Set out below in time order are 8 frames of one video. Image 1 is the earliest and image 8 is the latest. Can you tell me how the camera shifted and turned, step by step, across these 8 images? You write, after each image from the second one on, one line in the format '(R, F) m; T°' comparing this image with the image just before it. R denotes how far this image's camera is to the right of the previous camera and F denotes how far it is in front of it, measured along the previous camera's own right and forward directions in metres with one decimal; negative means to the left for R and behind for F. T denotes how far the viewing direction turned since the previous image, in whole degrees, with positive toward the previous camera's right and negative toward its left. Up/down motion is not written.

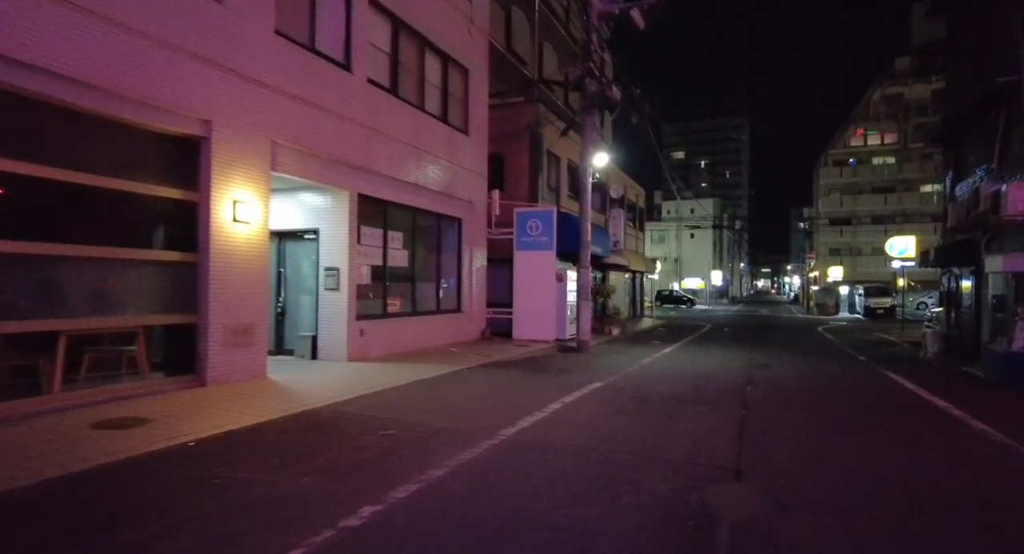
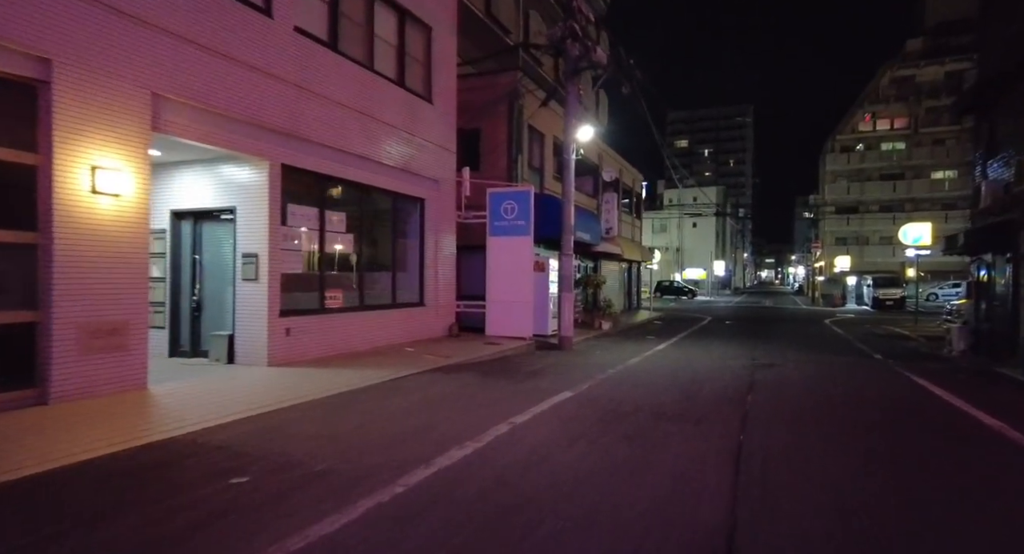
(+0.9, +2.1) m; 0°
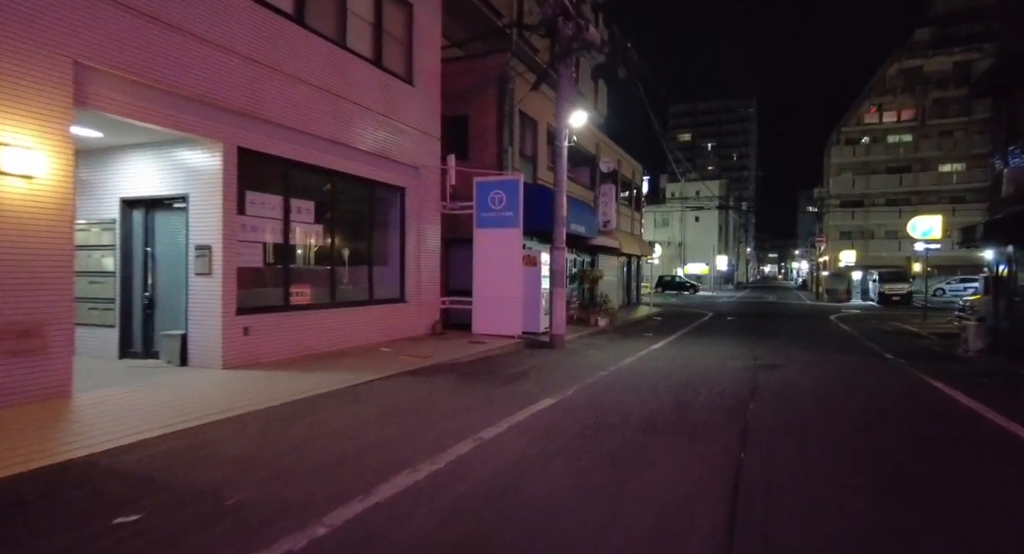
(+0.4, +1.0) m; 0°
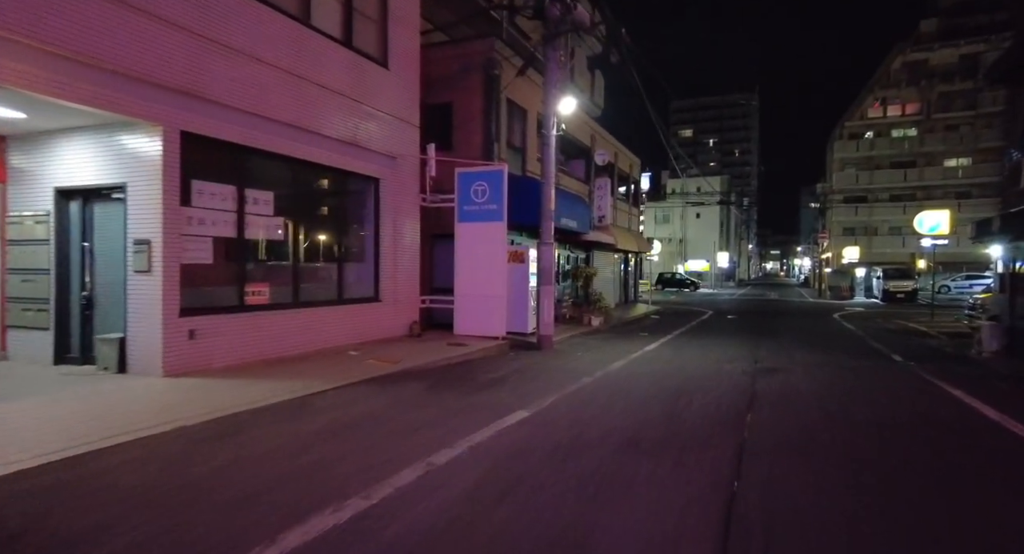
(+0.4, +1.0) m; 0°
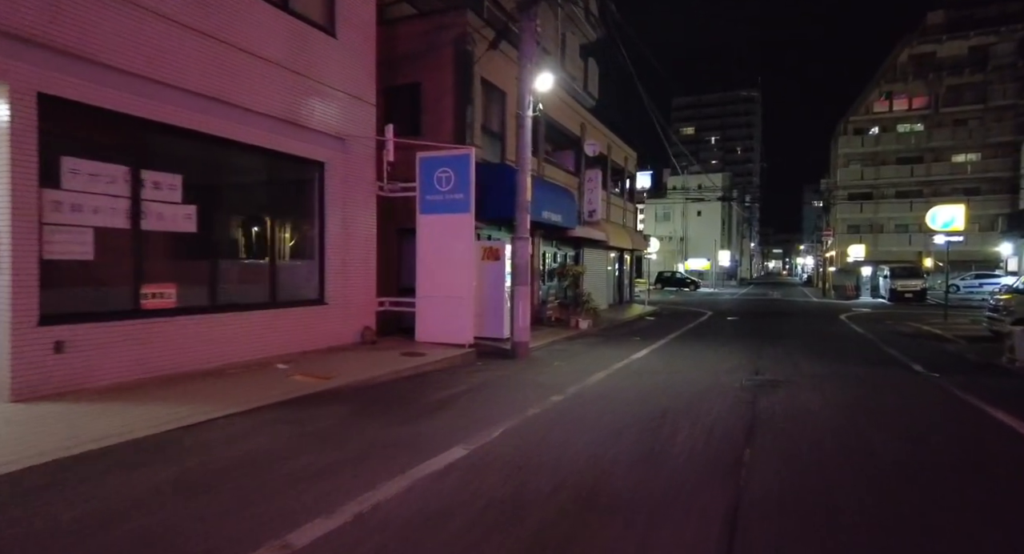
(+0.7, +1.8) m; 0°
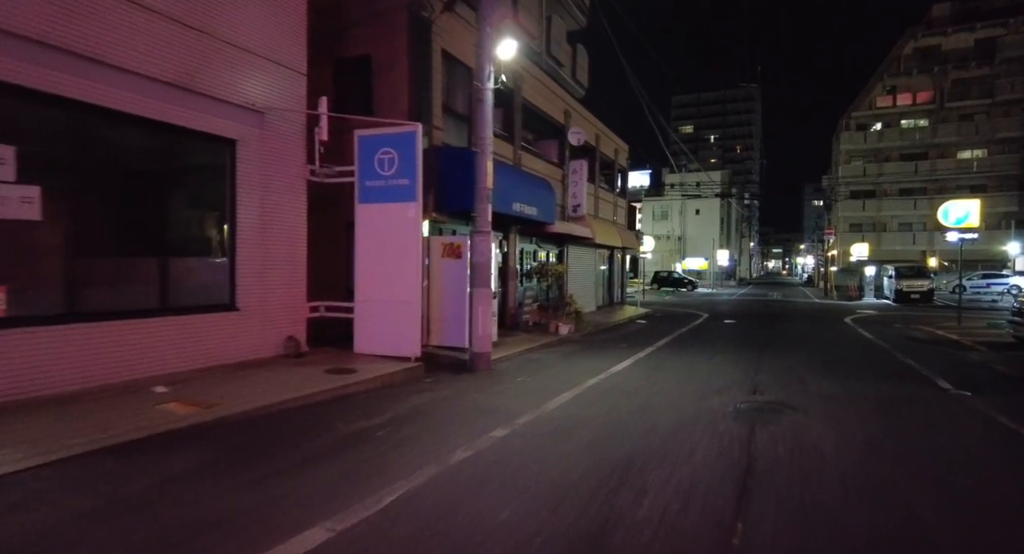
(+0.8, +2.0) m; 0°
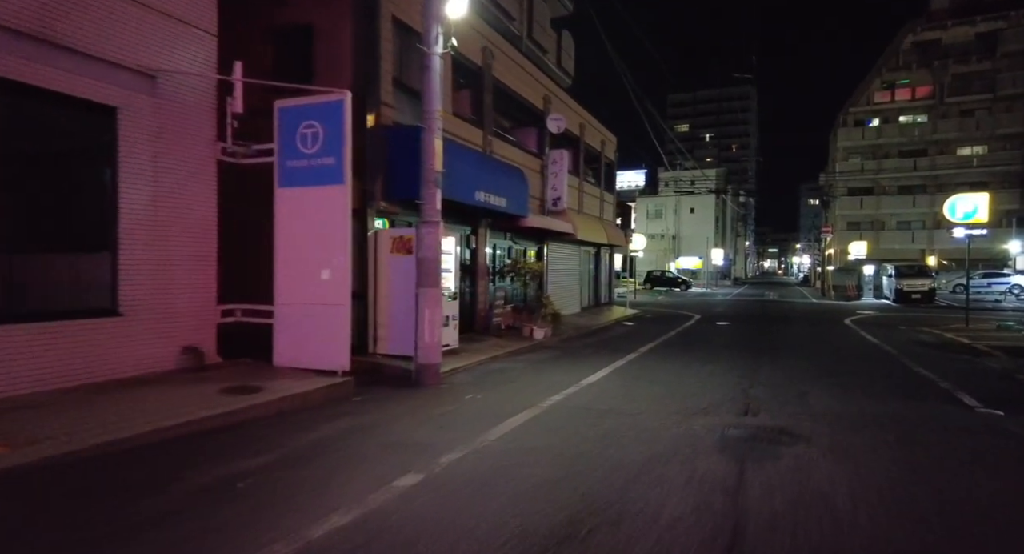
(+0.8, +1.8) m; 0°
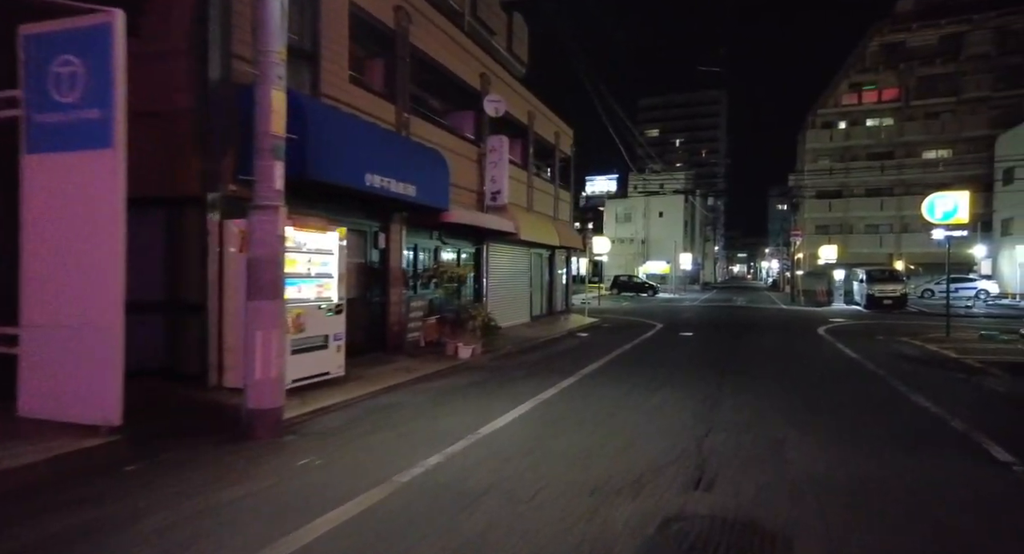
(+1.3, +2.8) m; +3°
